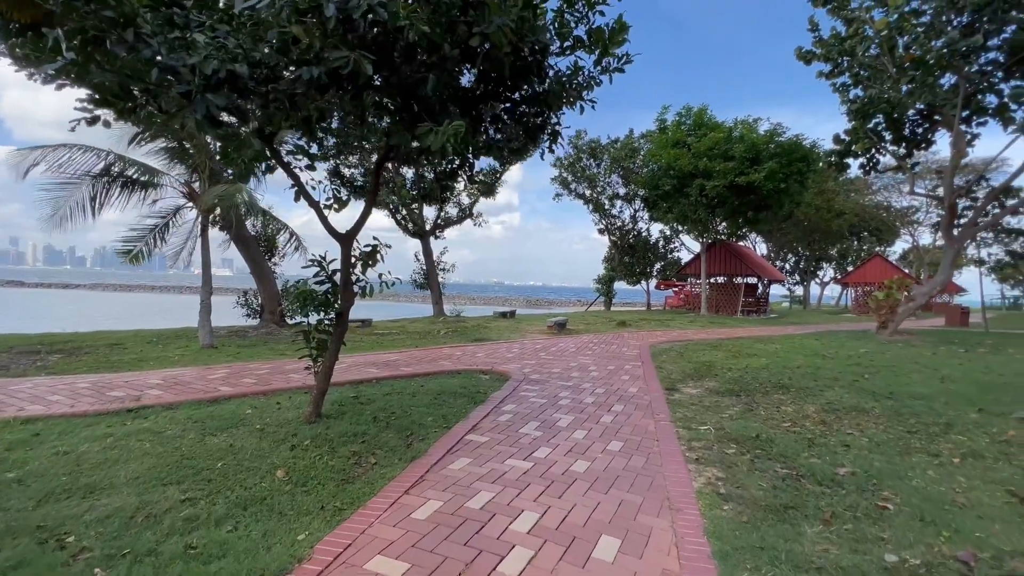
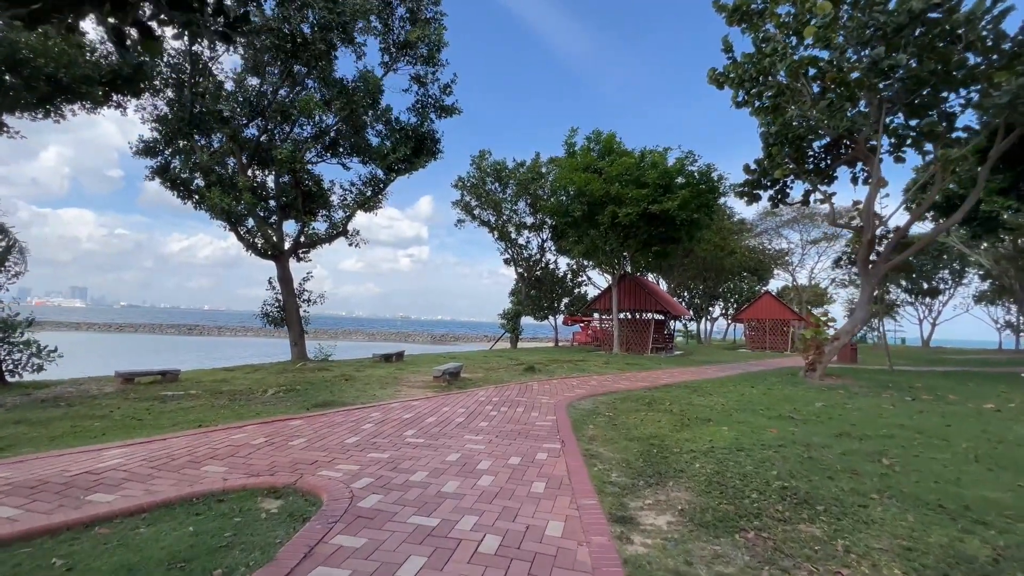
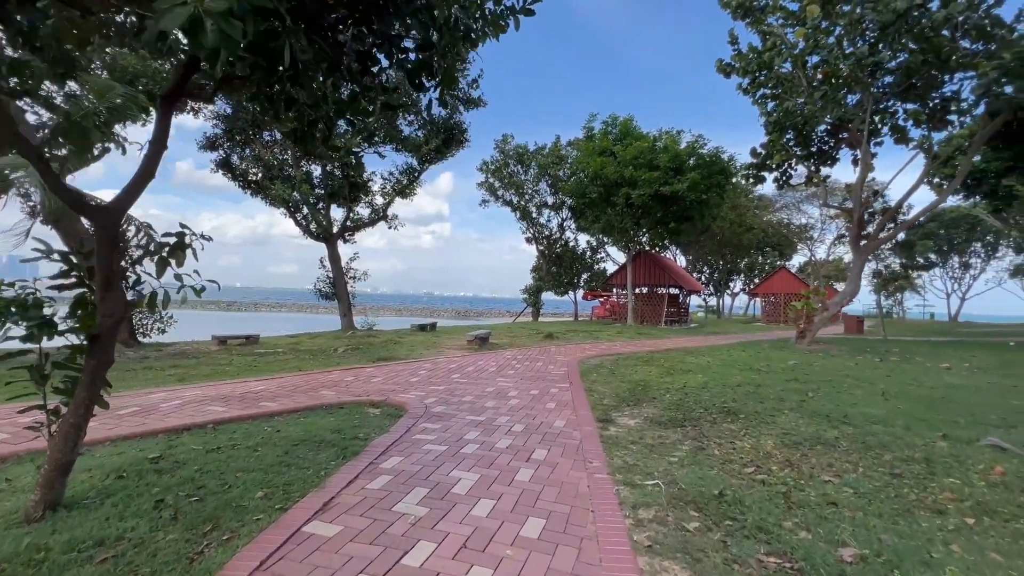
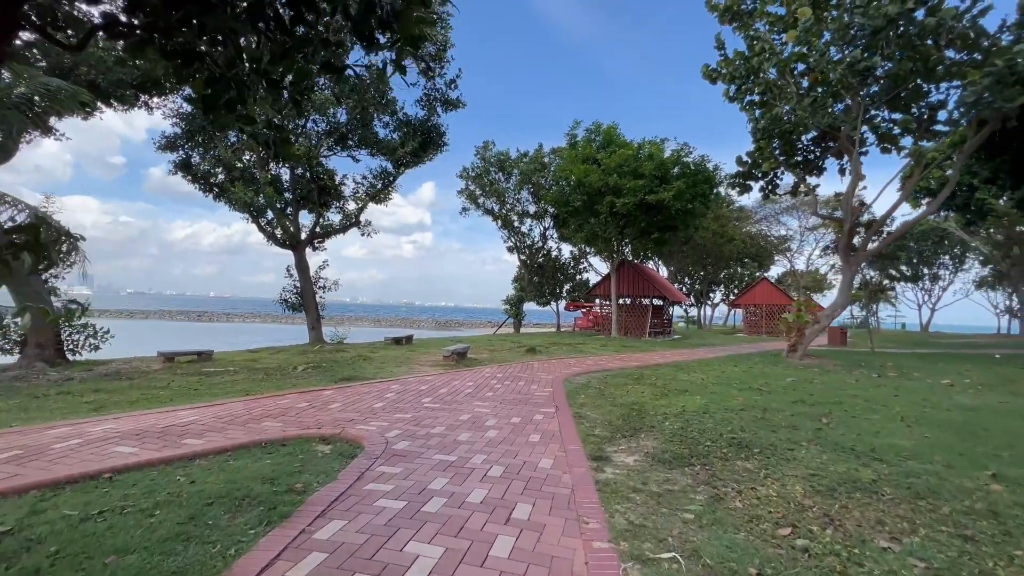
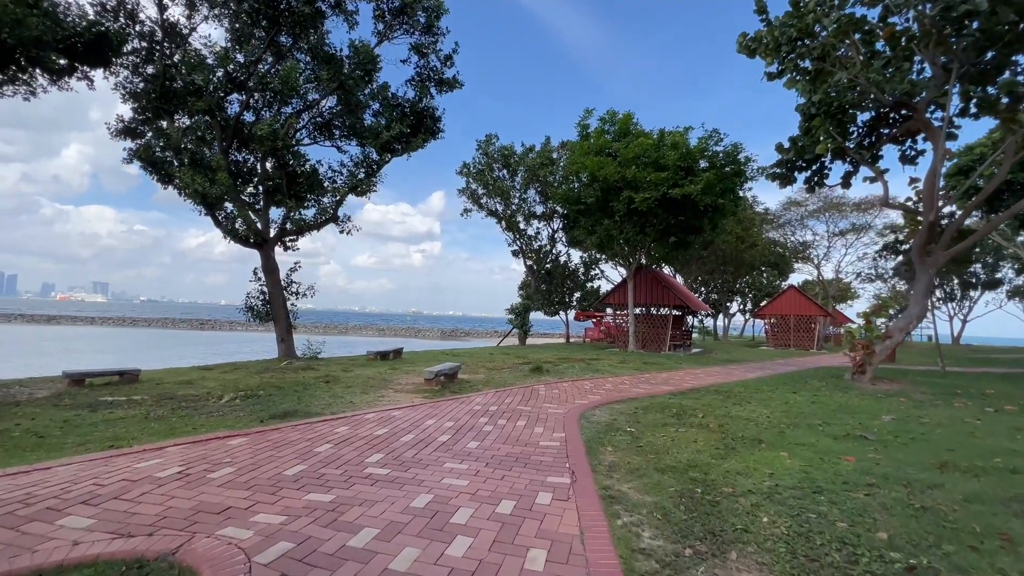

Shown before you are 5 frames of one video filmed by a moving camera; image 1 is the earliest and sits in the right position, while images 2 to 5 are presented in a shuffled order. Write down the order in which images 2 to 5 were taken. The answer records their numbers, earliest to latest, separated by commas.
3, 4, 2, 5
